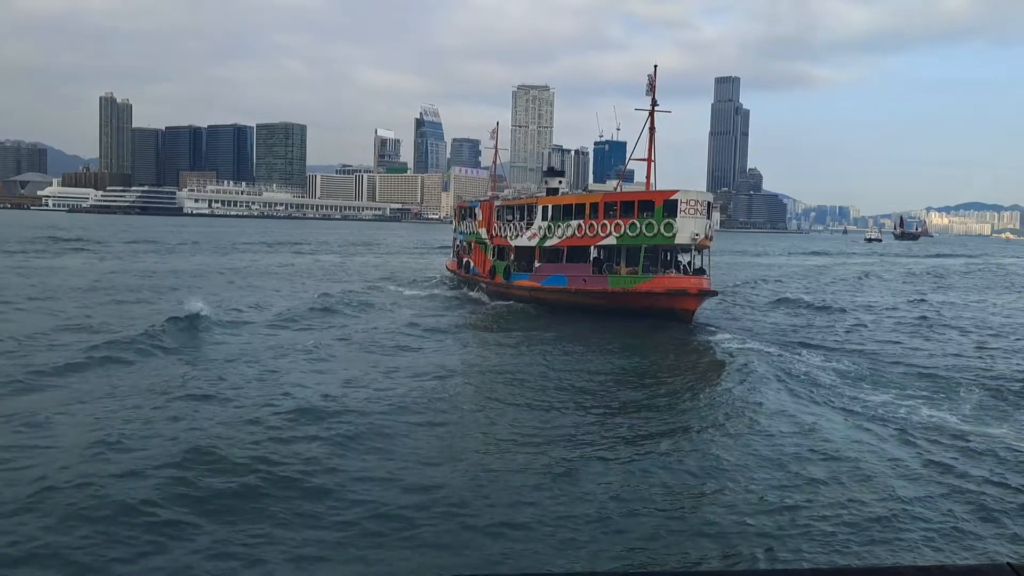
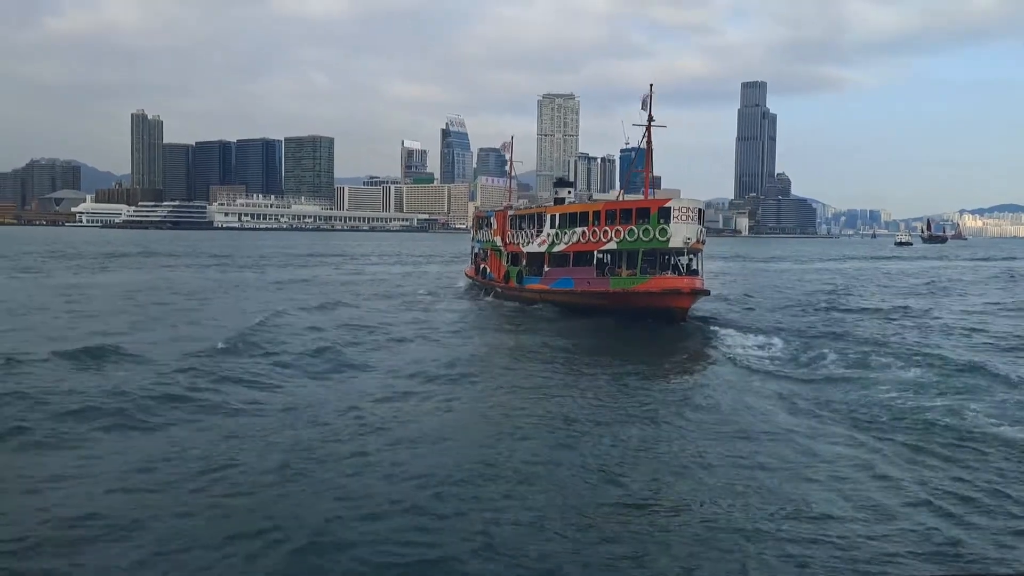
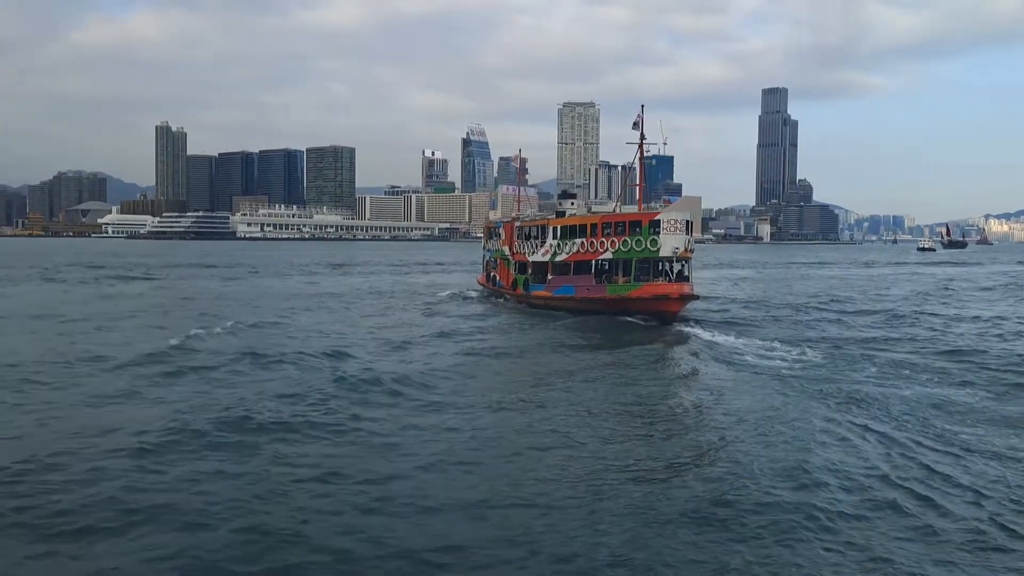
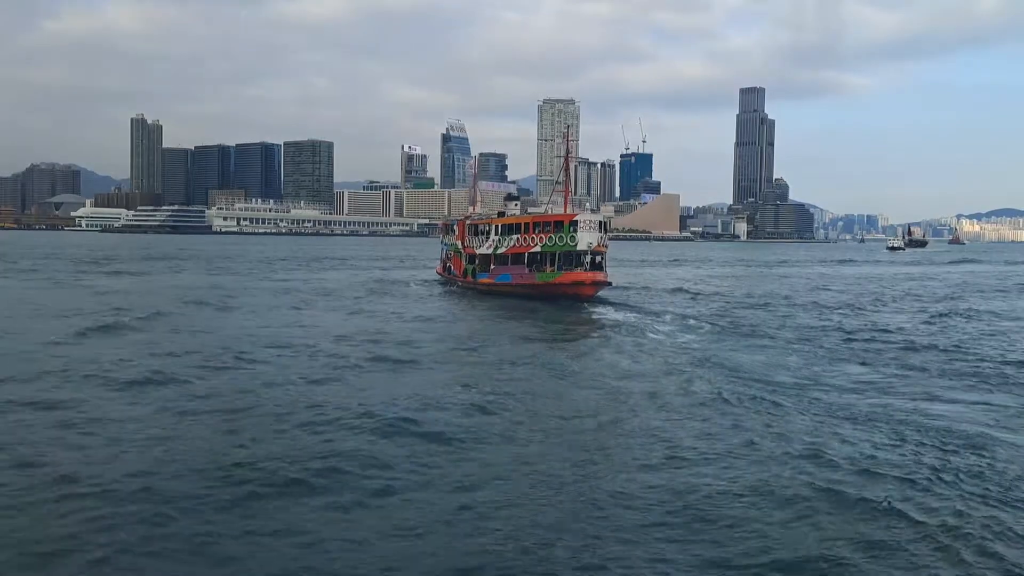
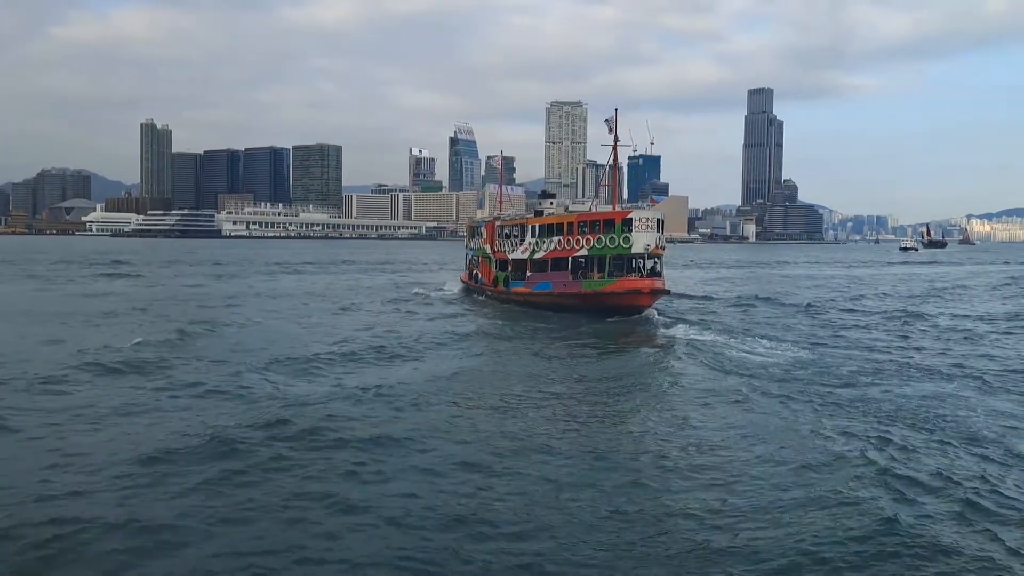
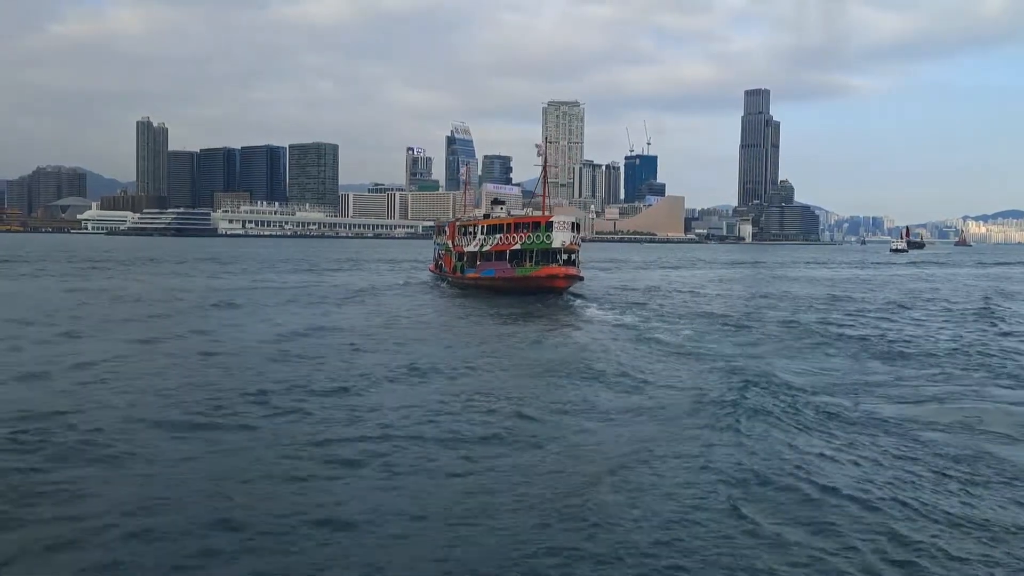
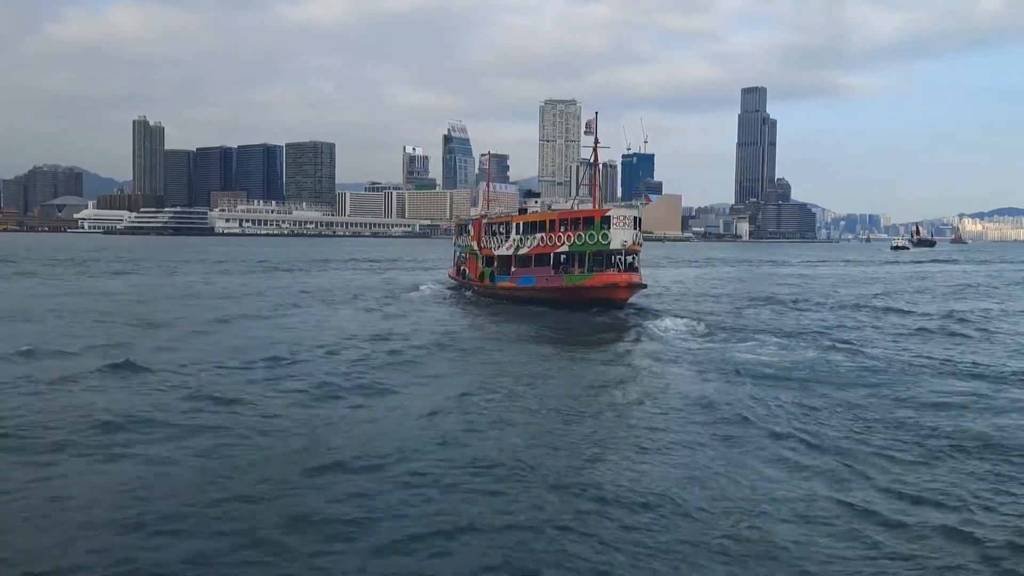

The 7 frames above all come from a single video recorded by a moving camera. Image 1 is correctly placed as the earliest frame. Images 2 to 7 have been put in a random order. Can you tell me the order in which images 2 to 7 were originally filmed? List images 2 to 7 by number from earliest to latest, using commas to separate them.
2, 3, 5, 7, 4, 6
